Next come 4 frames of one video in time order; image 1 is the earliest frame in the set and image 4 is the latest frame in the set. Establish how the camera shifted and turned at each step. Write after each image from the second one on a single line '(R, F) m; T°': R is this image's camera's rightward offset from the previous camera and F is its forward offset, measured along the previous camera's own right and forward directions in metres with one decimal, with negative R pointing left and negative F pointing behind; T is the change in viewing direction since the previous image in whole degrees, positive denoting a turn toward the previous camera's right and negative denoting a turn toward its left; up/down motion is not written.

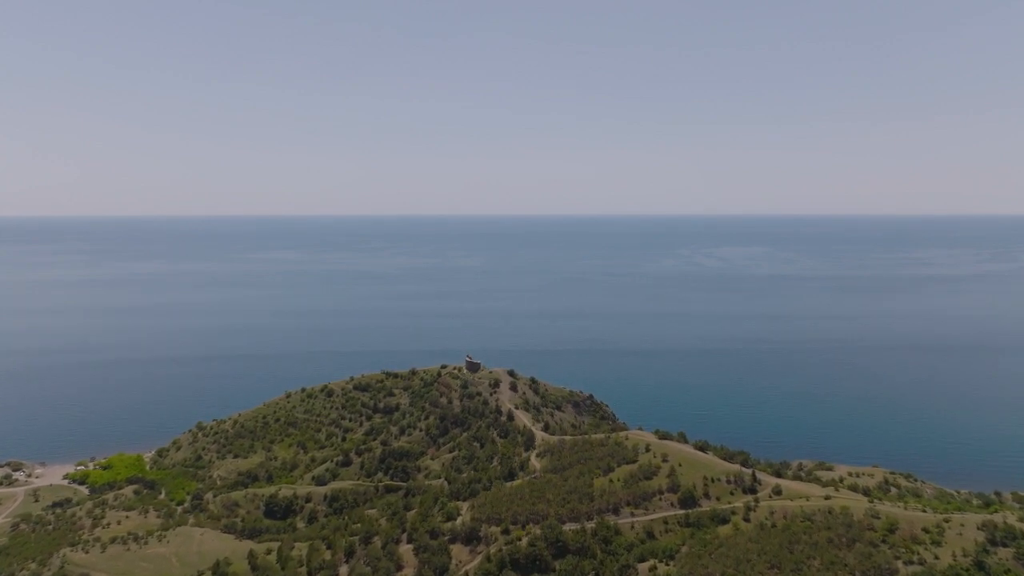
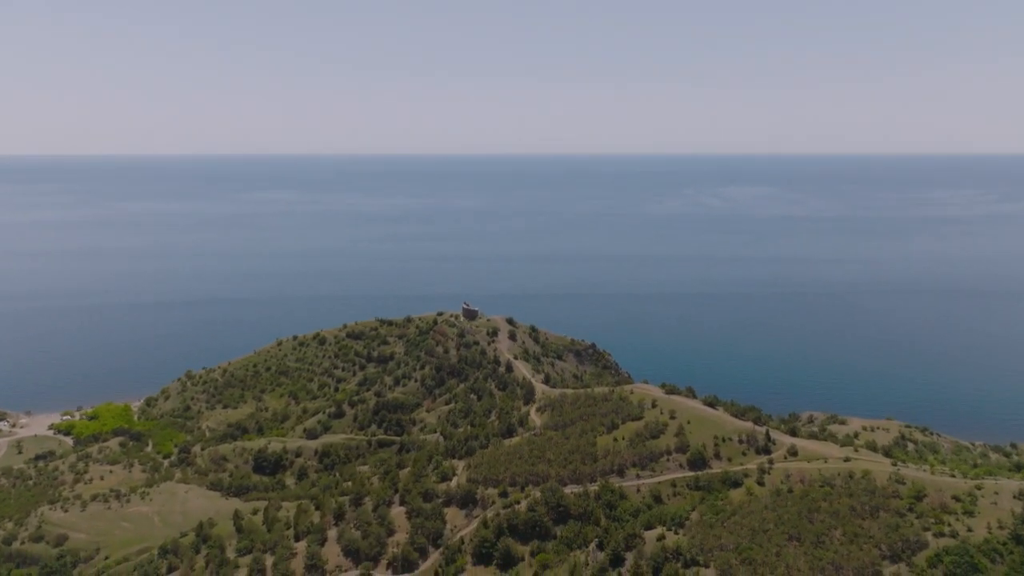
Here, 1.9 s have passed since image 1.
(+0.1, +5.2) m; 0°
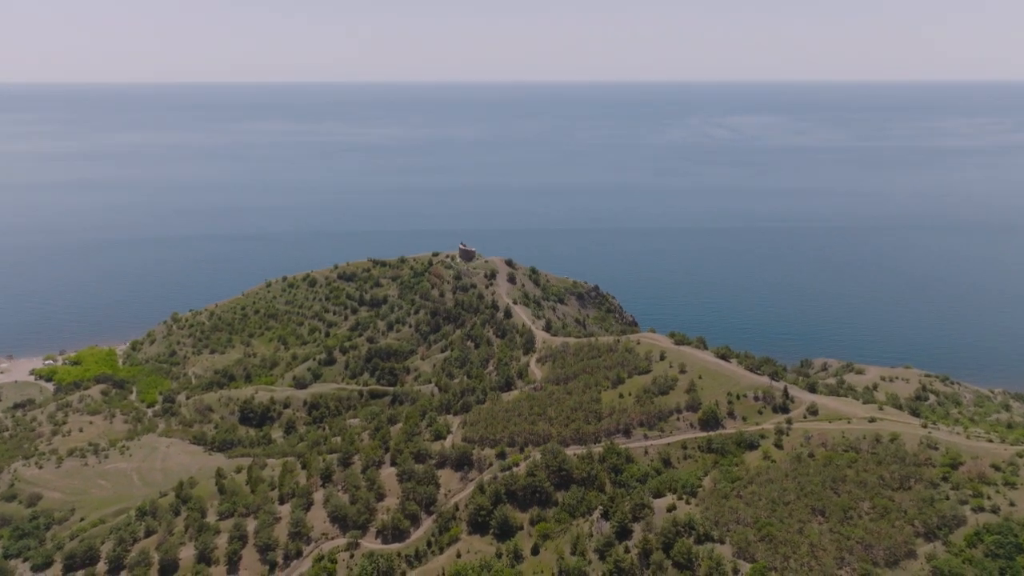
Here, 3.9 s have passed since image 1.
(+0.1, +5.3) m; 0°
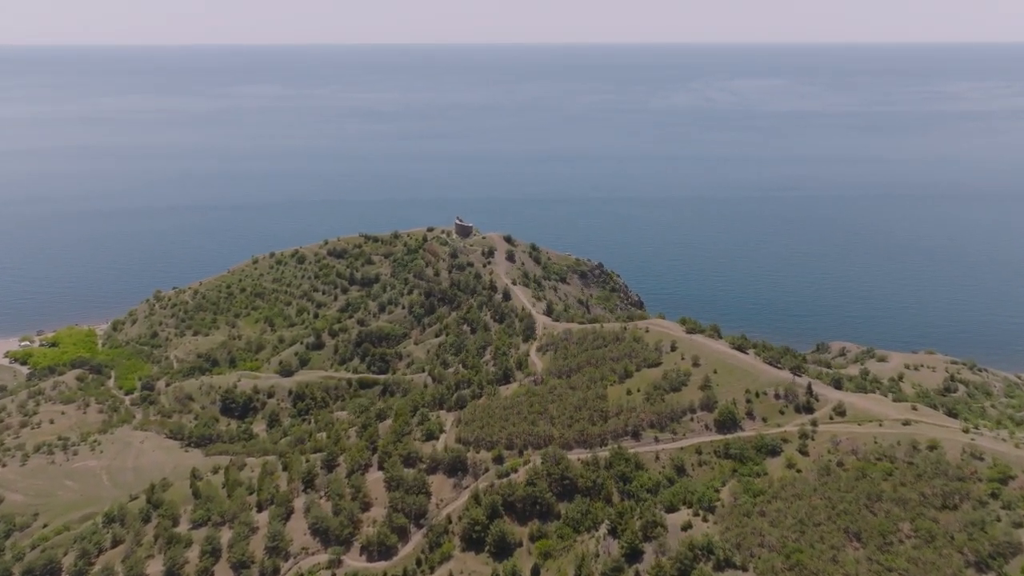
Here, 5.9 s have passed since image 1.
(+0.2, +4.9) m; 0°
